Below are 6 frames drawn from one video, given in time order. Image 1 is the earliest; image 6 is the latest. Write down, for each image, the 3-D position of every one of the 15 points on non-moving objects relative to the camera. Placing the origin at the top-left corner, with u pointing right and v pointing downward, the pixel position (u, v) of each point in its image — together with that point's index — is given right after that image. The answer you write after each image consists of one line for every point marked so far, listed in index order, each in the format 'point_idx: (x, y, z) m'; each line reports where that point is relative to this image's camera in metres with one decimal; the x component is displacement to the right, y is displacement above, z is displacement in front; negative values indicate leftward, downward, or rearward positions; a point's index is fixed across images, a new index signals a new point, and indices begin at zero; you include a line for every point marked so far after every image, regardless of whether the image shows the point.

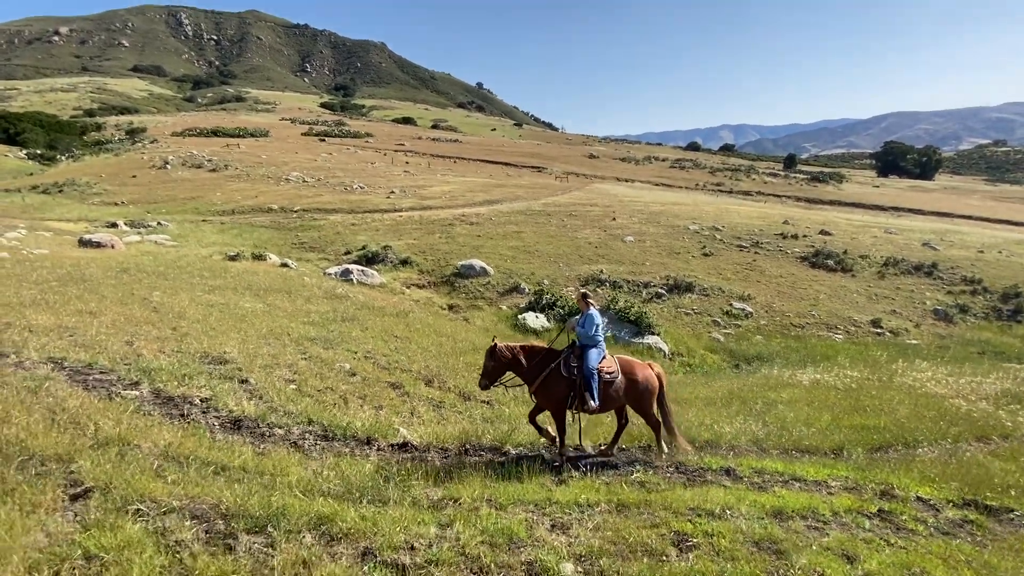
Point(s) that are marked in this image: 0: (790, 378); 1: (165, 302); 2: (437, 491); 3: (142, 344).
0: (+10.7, -3.4, +18.5) m
1: (-13.9, -0.5, +19.4) m
2: (-1.0, -2.9, +6.9) m
3: (-10.3, -1.5, +13.5) m
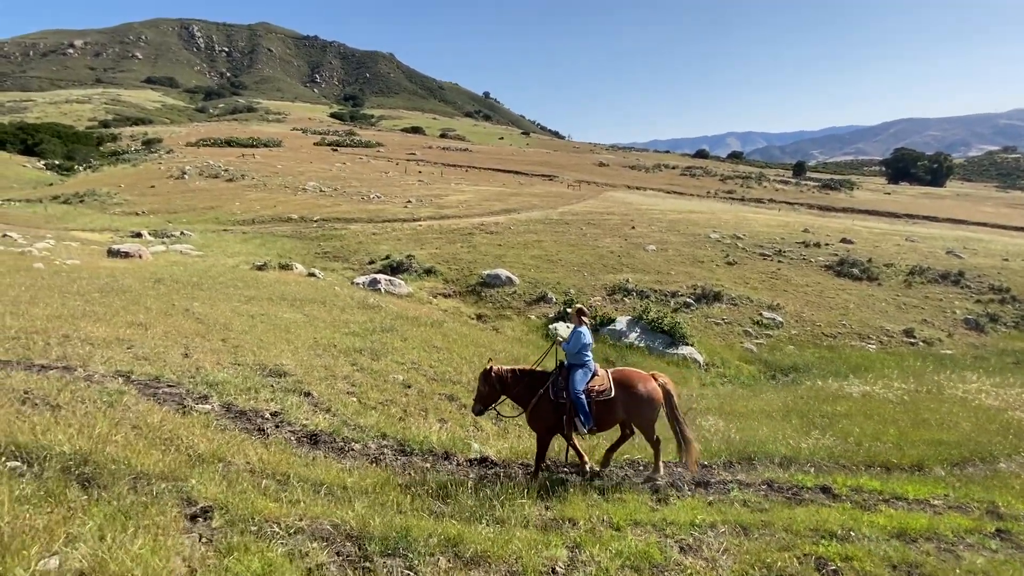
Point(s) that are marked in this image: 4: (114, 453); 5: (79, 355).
0: (+12.4, -3.8, +18.2) m
1: (-12.3, -1.0, +19.5) m
2: (+0.5, -3.1, +6.8) m
3: (-8.7, -1.9, +13.6) m
4: (-5.8, -2.4, +7.0) m
5: (-10.7, -1.7, +12.1) m
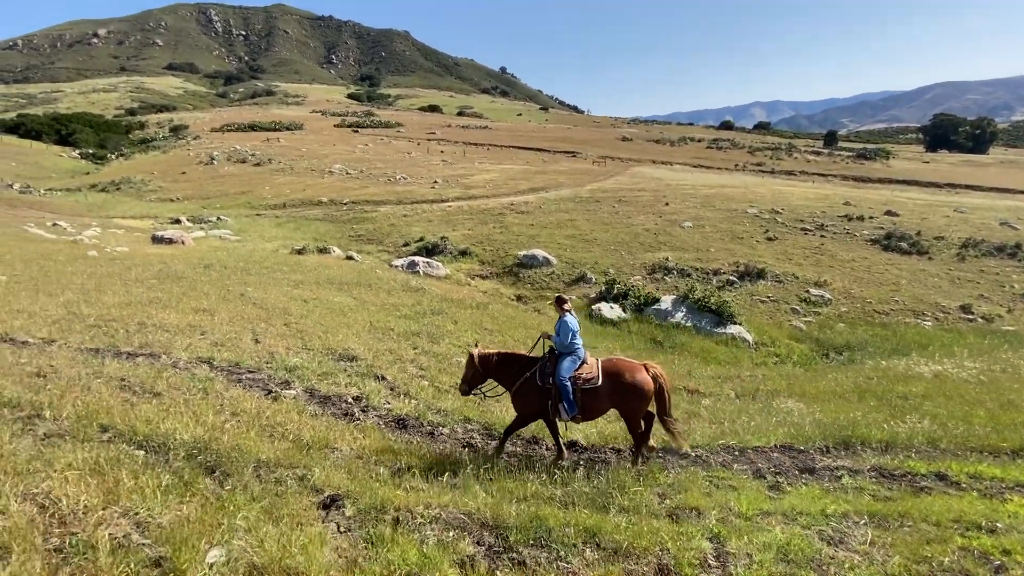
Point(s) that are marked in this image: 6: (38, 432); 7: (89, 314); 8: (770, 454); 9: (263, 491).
0: (+14.4, -3.0, +17.6) m
1: (-10.2, -0.4, +19.8) m
2: (+2.1, -2.9, +6.6) m
3: (-6.9, -1.5, +13.8) m
4: (-4.2, -2.3, +7.1) m
5: (-8.9, -1.4, +12.3) m
6: (-6.8, -2.0, +6.9) m
7: (-12.5, -0.8, +14.4) m
8: (+4.6, -3.0, +8.7) m
9: (-3.0, -2.5, +5.9) m
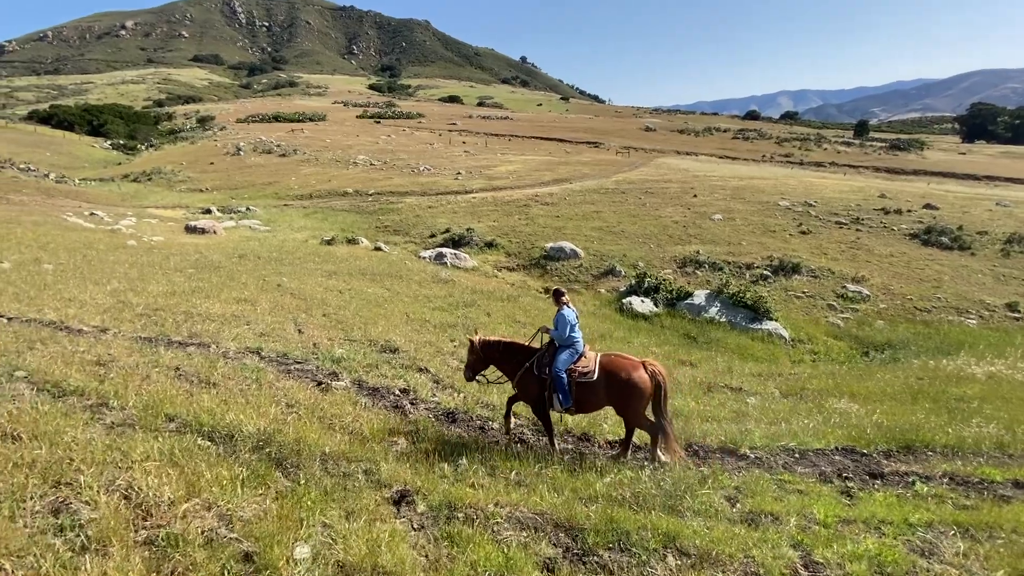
0: (+15.7, -2.9, +17.0) m
1: (-8.8, 0.0, +20.0) m
2: (+3.0, -2.9, +6.5) m
3: (-5.7, -1.3, +13.9) m
4: (-3.3, -2.1, +7.2) m
5: (-7.8, -1.1, +12.5) m
6: (-5.9, -1.9, +7.0) m
7: (-11.3, -0.4, +14.7) m
8: (+5.6, -3.0, +8.4) m
9: (-2.2, -2.4, +5.9) m
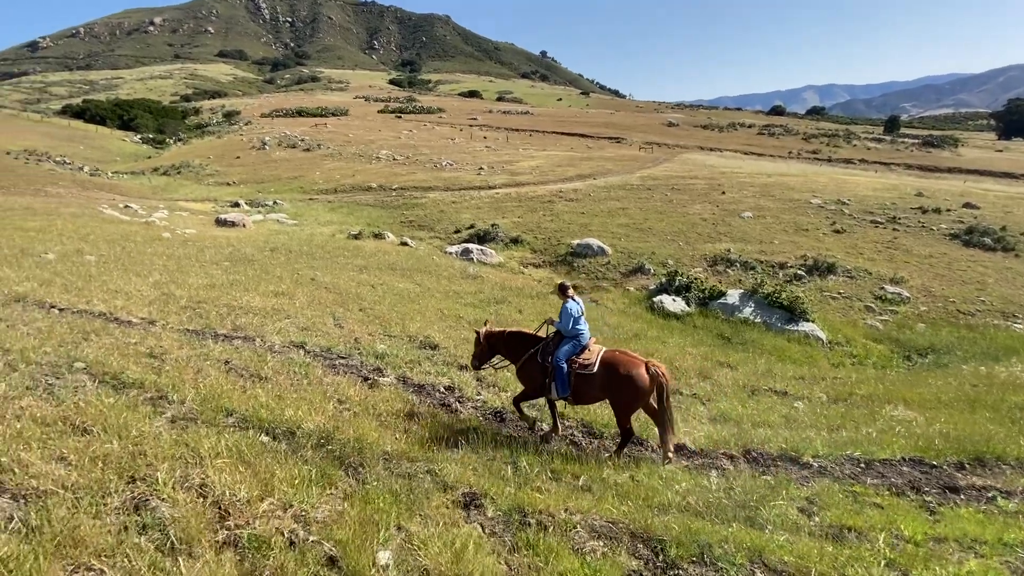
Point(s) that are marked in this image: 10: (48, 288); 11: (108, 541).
0: (+16.9, -3.0, +16.3) m
1: (-7.4, +0.3, +20.0) m
2: (+3.8, -2.9, +6.2) m
3: (-4.6, -1.1, +13.9) m
4: (-2.4, -2.1, +7.1) m
5: (-6.8, -1.0, +12.6) m
6: (-5.0, -1.8, +7.0) m
7: (-10.1, -0.2, +14.9) m
8: (+6.5, -3.0, +8.1) m
9: (-1.3, -2.4, +5.8) m
10: (-13.4, 0.0, +14.0) m
11: (-3.5, -2.2, +4.1) m
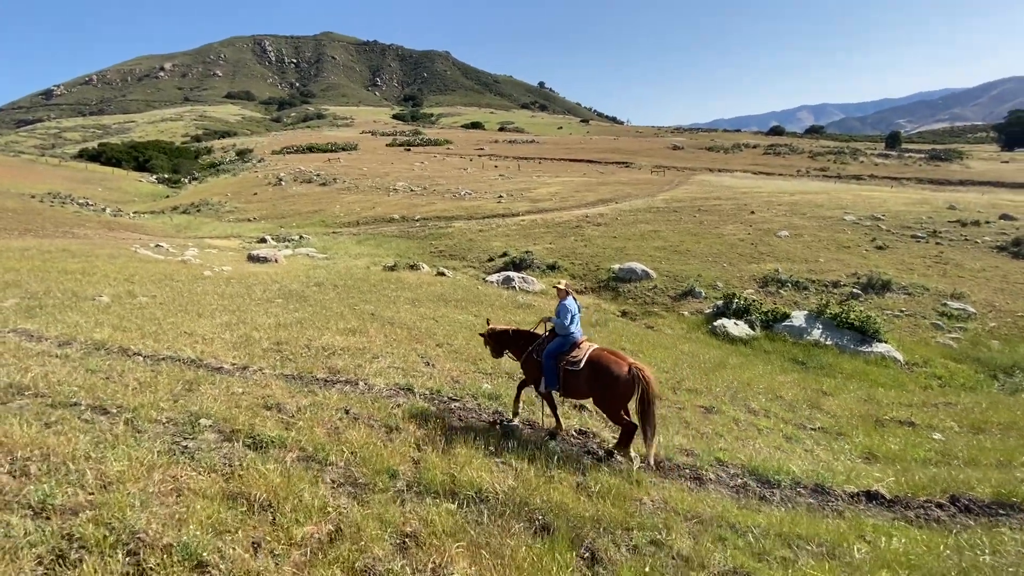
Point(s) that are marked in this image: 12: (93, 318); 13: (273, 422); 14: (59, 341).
0: (+19.7, -3.4, +15.2) m
1: (-4.7, -1.1, +19.3) m
2: (+6.6, -3.2, +5.2) m
3: (-1.9, -2.1, +13.0) m
4: (+0.3, -2.6, +6.2) m
5: (-4.0, -1.9, +11.8) m
6: (-2.3, -2.4, +6.1) m
7: (-7.4, -1.4, +14.1) m
8: (+9.2, -3.3, +7.0) m
9: (+1.4, -2.8, +4.8) m
10: (-10.6, -1.3, +13.3) m
11: (-0.8, -2.6, +3.2) m
12: (-13.0, -0.9, +15.0) m
13: (-3.9, -2.2, +7.8) m
14: (-11.4, -1.3, +12.2) m
